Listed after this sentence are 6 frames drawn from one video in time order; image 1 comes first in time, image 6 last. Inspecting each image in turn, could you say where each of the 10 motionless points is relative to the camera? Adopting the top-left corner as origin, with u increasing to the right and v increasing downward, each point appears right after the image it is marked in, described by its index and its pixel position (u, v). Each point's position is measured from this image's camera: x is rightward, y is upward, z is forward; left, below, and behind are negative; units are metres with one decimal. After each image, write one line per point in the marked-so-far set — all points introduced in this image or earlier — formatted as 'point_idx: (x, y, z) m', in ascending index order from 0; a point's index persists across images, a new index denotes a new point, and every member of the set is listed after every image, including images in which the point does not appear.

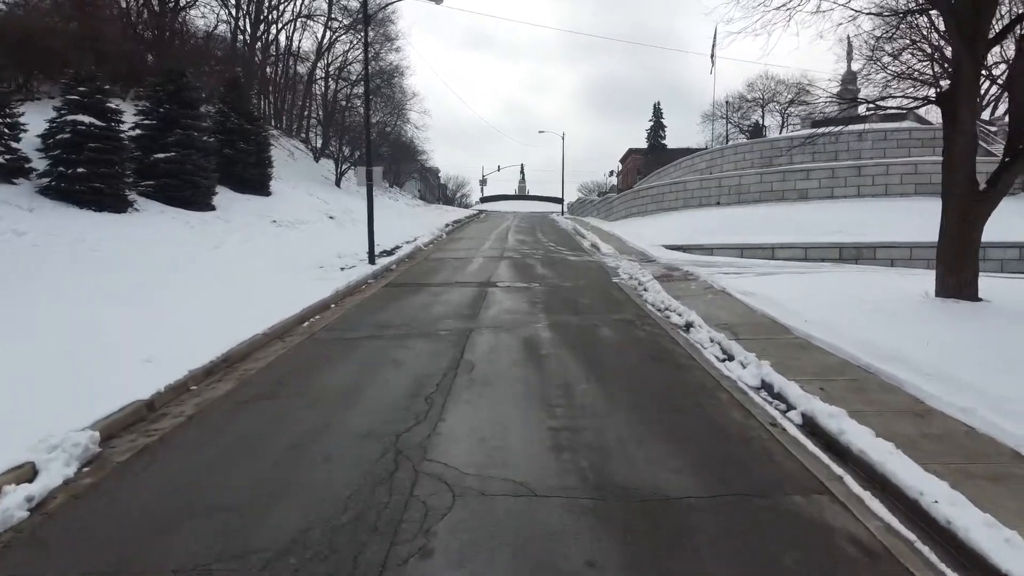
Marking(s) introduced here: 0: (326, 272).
0: (-4.2, +0.4, +11.2) m
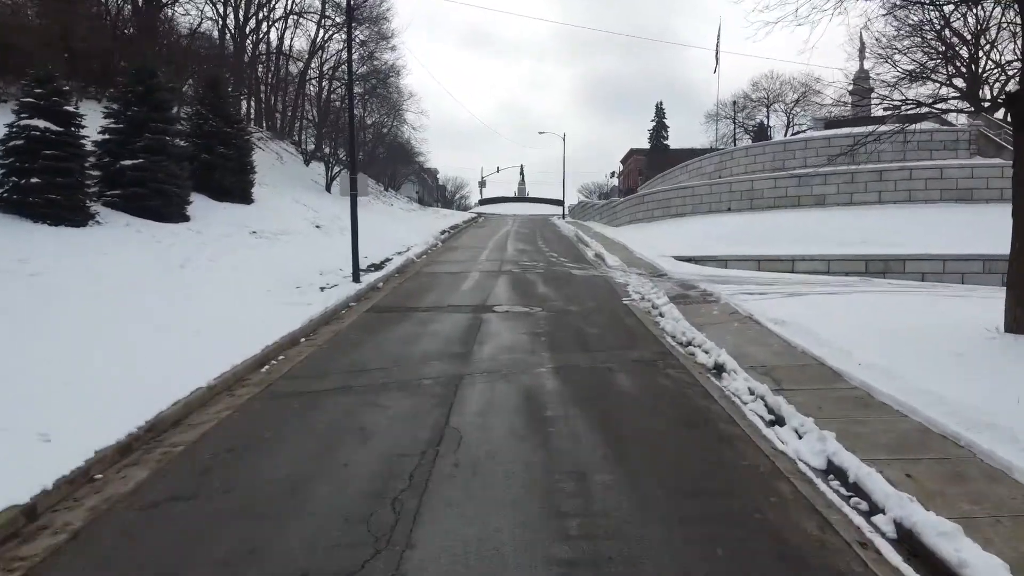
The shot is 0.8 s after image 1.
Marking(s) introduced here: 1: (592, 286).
0: (-4.3, -0.1, +10.1) m
1: (+1.8, 0.0, +11.4) m
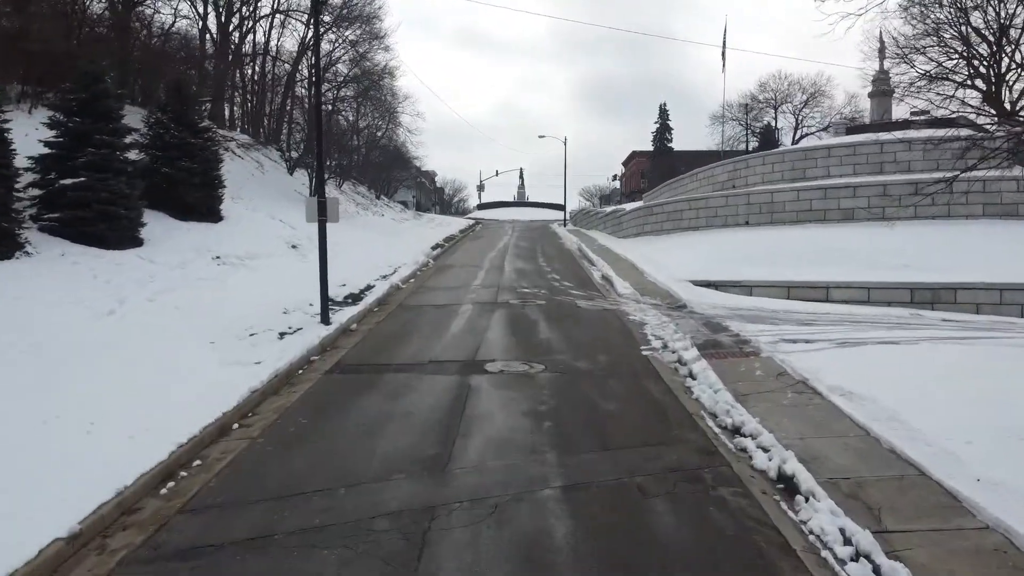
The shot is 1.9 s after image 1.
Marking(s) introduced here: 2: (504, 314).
0: (-4.3, -0.9, +8.4) m
1: (+1.8, -0.8, +9.7) m
2: (-0.2, -0.6, +10.9) m
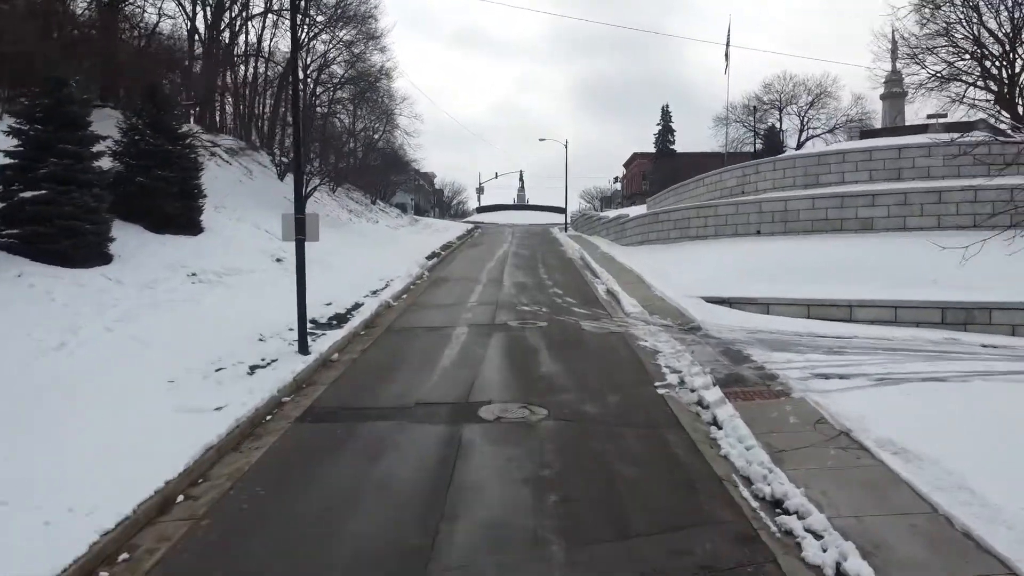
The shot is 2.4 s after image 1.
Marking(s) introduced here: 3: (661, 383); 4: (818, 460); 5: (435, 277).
0: (-4.4, -1.4, +7.5) m
1: (+1.7, -1.2, +8.8) m
2: (-0.2, -1.0, +9.9) m
3: (+2.3, -1.5, +7.7) m
4: (+3.4, -1.9, +5.5) m
5: (-2.5, +0.3, +16.3) m
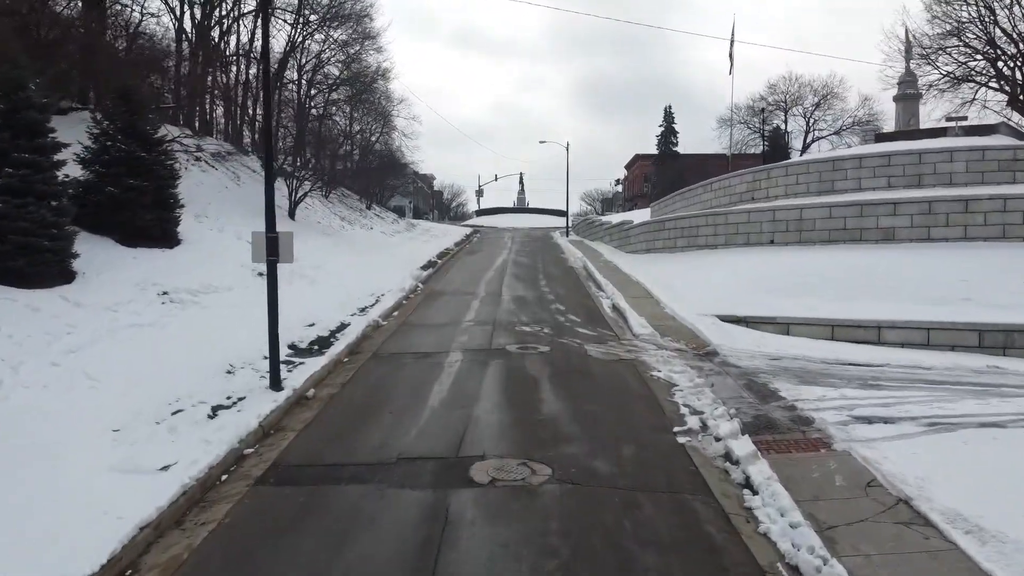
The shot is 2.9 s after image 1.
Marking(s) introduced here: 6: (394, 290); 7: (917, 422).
0: (-4.4, -1.8, +6.5) m
1: (+1.7, -1.6, +7.8) m
2: (-0.2, -1.4, +9.0) m
3: (+2.3, -1.9, +6.7) m
4: (+3.4, -2.3, +4.6) m
5: (-2.5, -0.1, +15.3) m
6: (-3.4, -0.1, +14.4) m
7: (+5.6, -1.8, +6.9) m
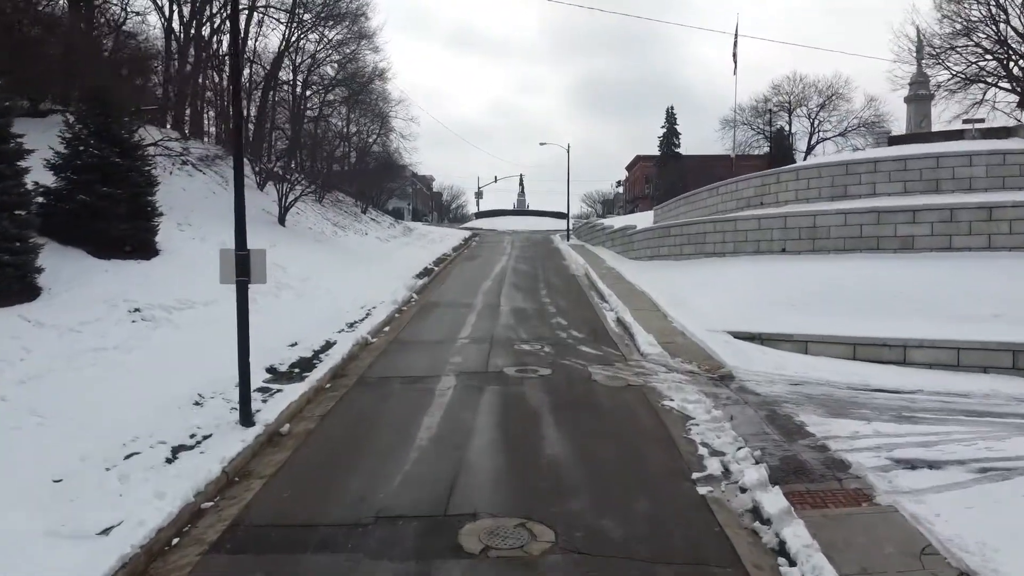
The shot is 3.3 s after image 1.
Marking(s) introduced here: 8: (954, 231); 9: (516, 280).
0: (-4.4, -2.1, +5.7) m
1: (+1.7, -2.0, +7.1) m
2: (-0.3, -1.8, +8.2) m
3: (+2.2, -2.2, +6.0) m
4: (+3.3, -2.6, +3.8) m
5: (-2.5, -0.4, +14.6) m
6: (-3.5, -0.4, +13.7) m
7: (+5.5, -2.1, +6.1) m
8: (+12.4, +1.6, +14.0) m
9: (+0.1, +0.3, +18.1) m
